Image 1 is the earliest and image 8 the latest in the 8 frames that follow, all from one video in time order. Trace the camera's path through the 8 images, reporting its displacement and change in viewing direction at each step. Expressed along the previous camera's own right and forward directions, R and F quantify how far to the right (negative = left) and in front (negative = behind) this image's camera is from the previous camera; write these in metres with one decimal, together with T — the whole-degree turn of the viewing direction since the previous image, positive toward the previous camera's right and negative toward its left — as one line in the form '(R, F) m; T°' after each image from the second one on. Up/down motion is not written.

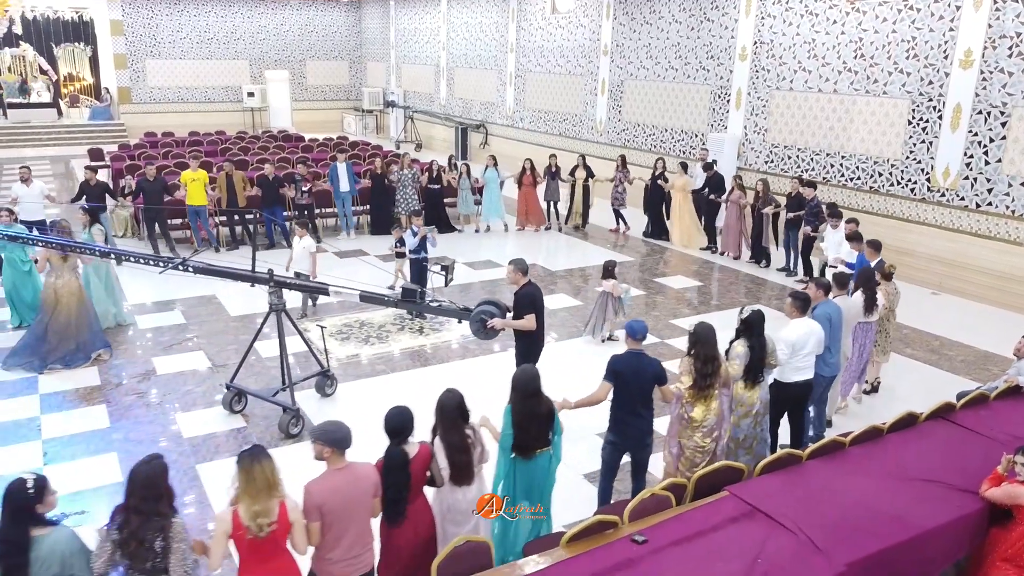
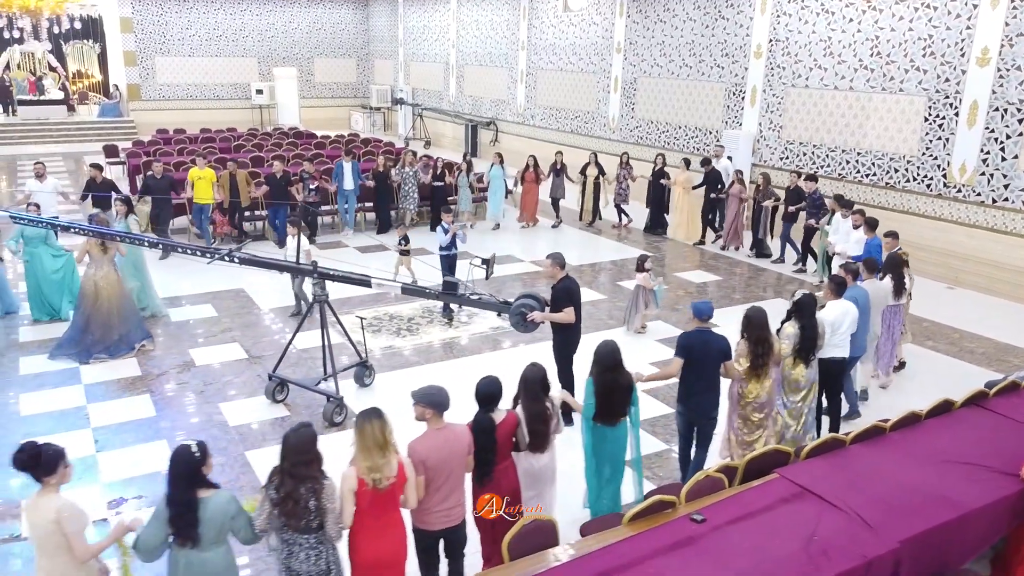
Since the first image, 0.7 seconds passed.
(-0.3, -0.1) m; 0°
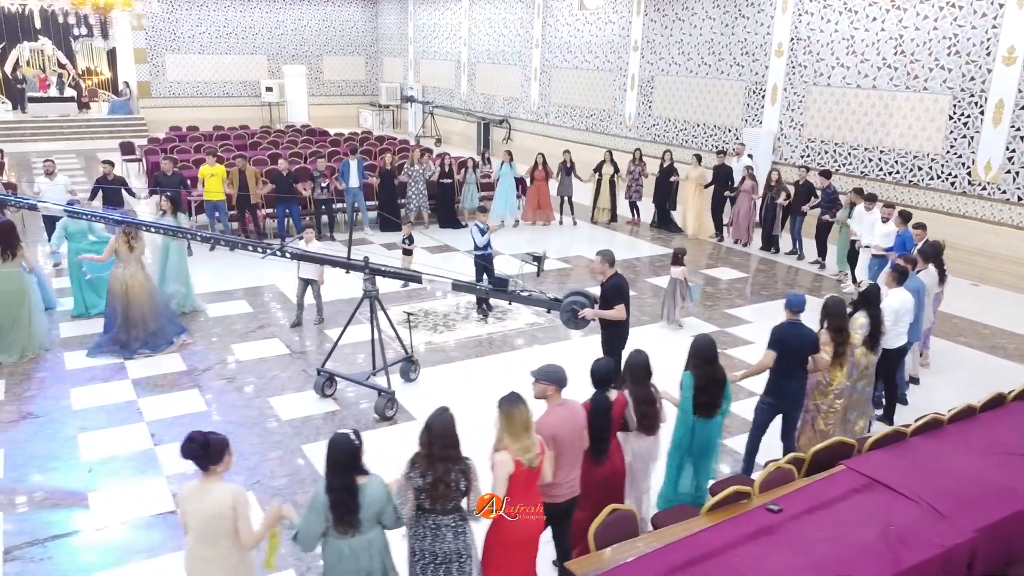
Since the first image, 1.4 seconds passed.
(-0.4, -0.1) m; 0°
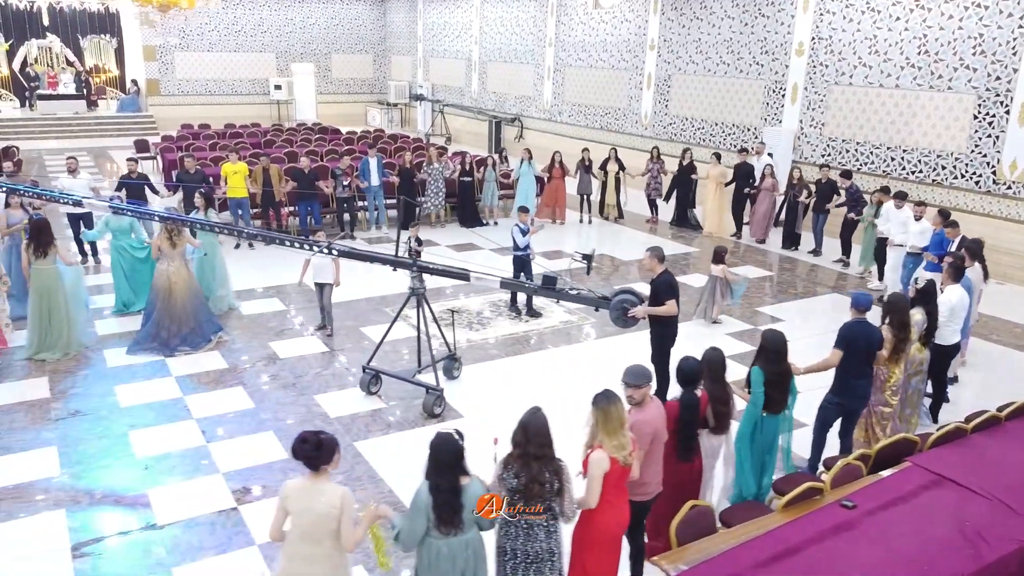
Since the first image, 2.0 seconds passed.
(-0.3, 0.0) m; 0°
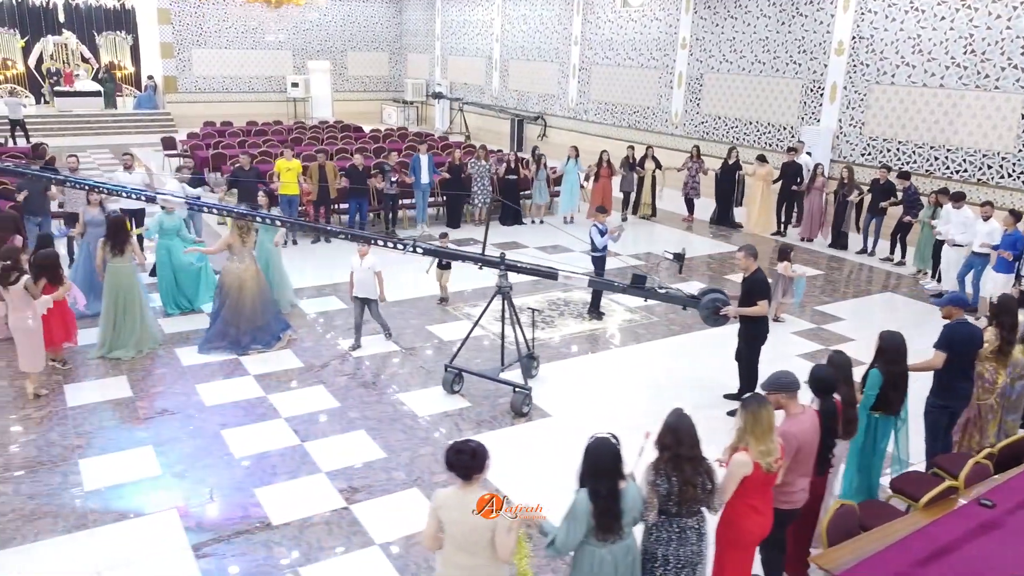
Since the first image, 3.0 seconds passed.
(-0.6, 0.0) m; 0°
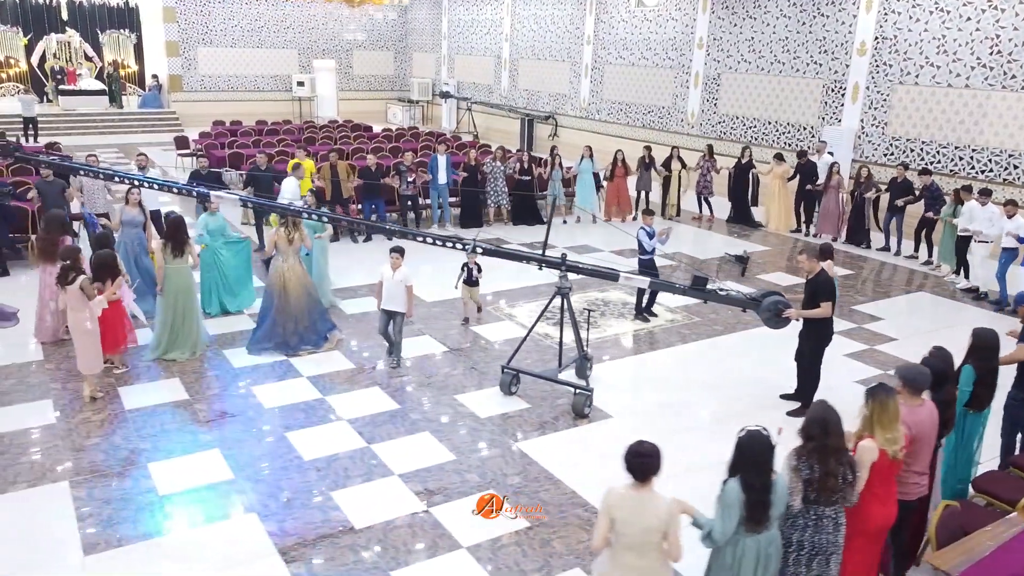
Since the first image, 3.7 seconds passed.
(-0.5, 0.0) m; +1°
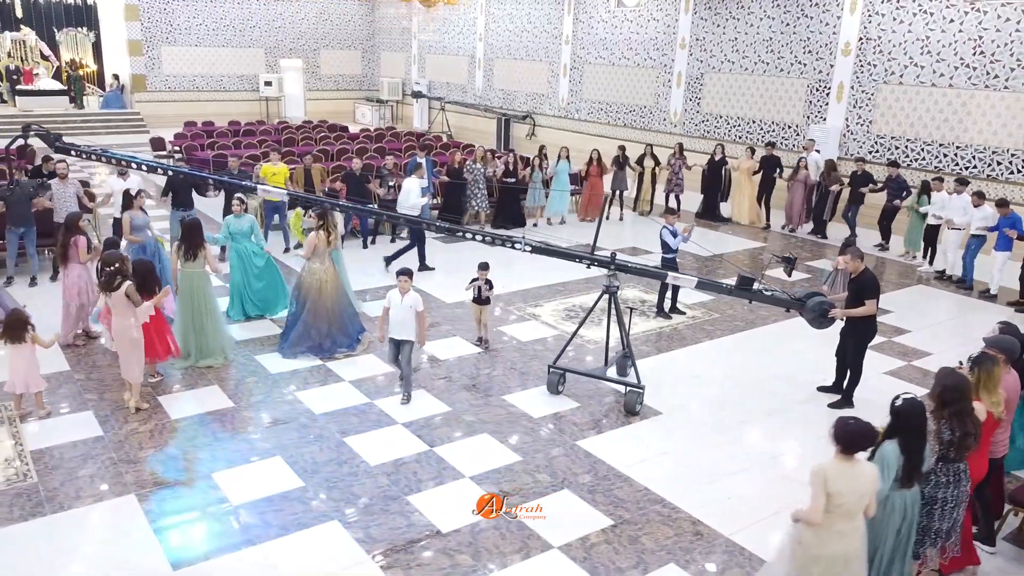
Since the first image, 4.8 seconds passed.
(-0.7, 0.0) m; +4°
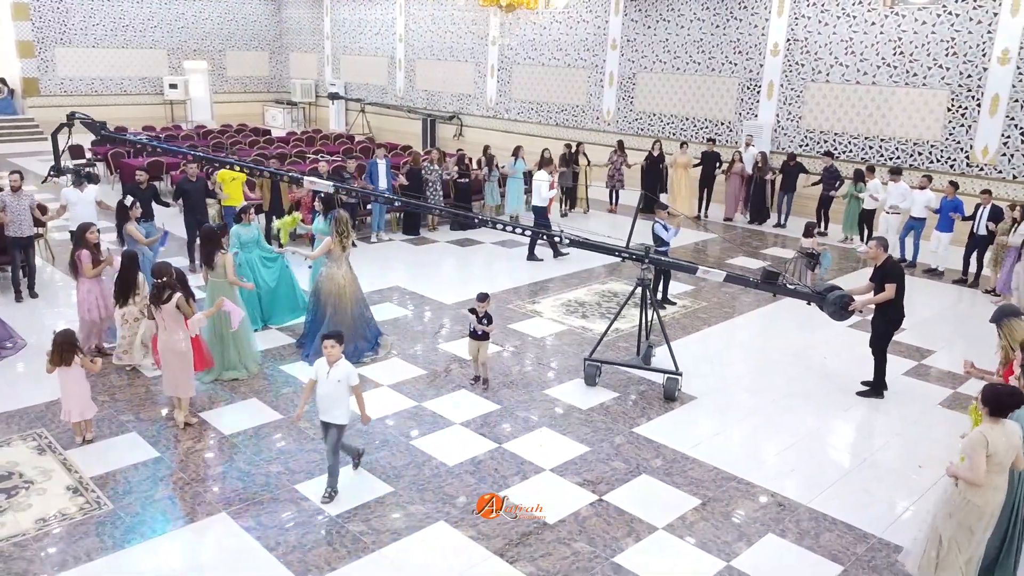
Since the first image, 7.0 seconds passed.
(-1.1, -0.1) m; +8°
